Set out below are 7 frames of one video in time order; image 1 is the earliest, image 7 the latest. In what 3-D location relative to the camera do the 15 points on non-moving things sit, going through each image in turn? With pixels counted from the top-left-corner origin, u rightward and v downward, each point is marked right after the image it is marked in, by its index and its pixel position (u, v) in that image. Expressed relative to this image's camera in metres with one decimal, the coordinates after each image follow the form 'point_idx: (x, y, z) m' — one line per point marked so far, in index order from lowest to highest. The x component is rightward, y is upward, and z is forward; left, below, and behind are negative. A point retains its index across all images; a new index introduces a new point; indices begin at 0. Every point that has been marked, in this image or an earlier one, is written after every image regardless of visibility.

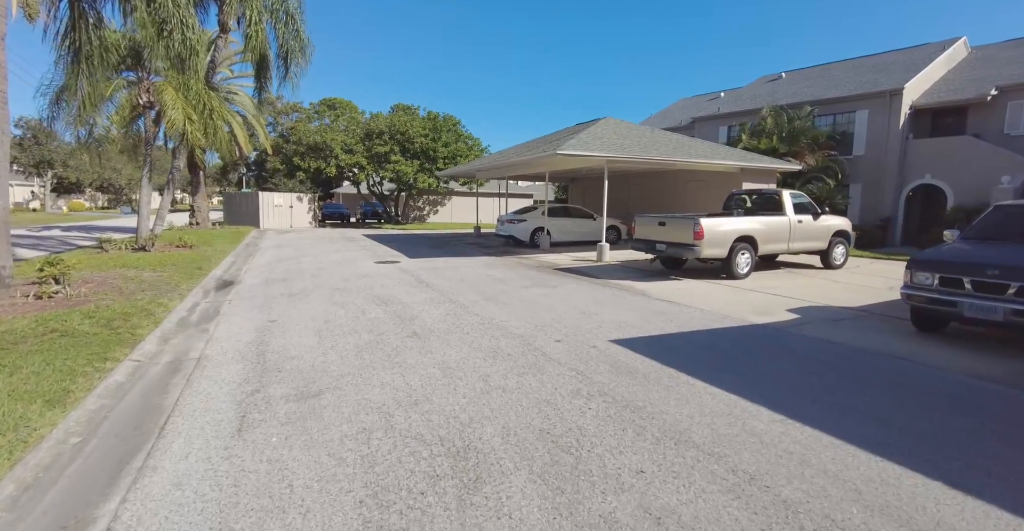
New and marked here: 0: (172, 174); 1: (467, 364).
0: (-10.3, +2.6, +14.7) m
1: (-0.4, -1.0, +4.7) m
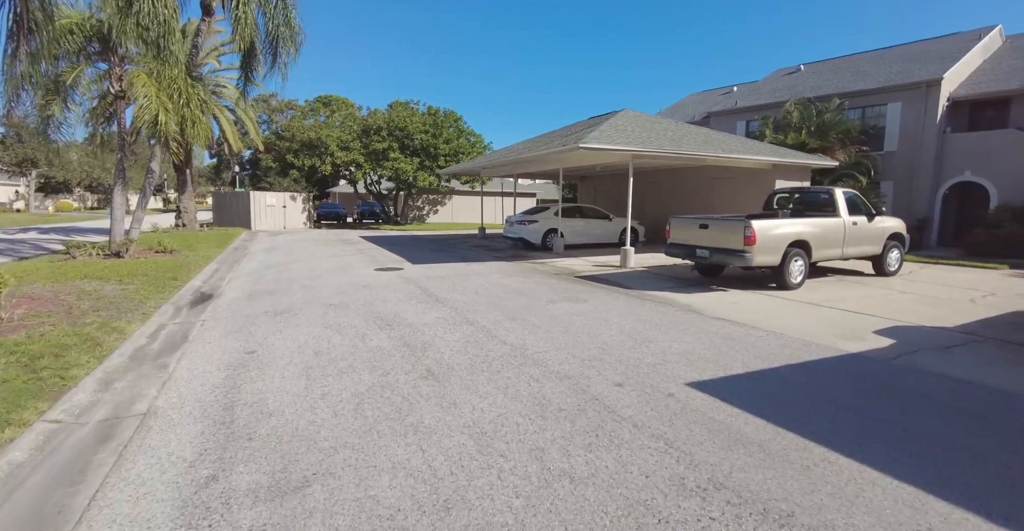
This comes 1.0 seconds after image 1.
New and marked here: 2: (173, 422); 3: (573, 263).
0: (-10.0, +2.4, +13.4) m
1: (0.0, -1.1, +3.4) m
2: (-2.5, -1.2, +3.6) m
3: (+1.6, +0.1, +12.5) m
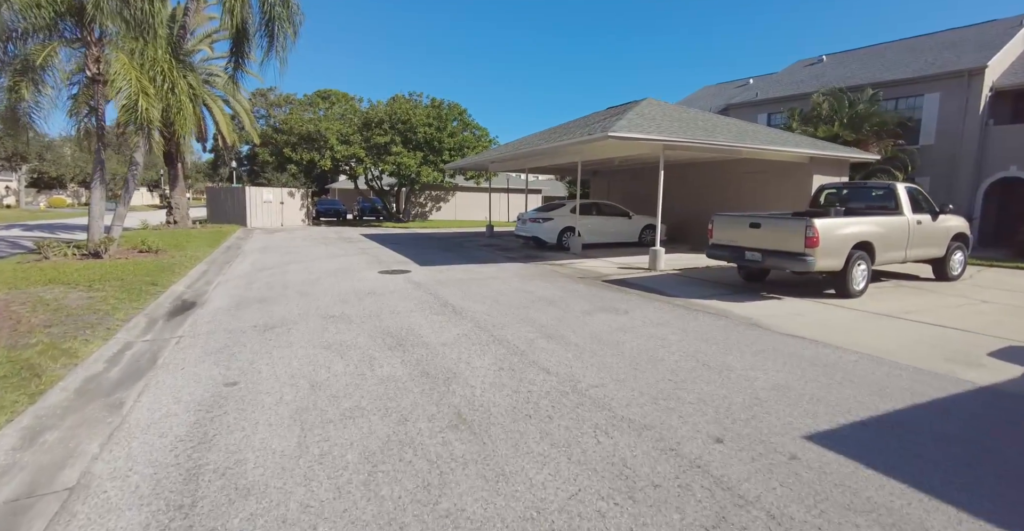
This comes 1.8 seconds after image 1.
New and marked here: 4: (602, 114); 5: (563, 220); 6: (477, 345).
0: (-9.6, +2.4, +12.3) m
1: (+0.4, -1.2, +2.3) m
2: (-2.1, -1.3, +2.6) m
3: (+2.0, 0.0, +11.4) m
4: (+2.4, +3.9, +12.6) m
5: (+1.5, +1.4, +14.5) m
6: (-0.4, -0.8, +5.1) m
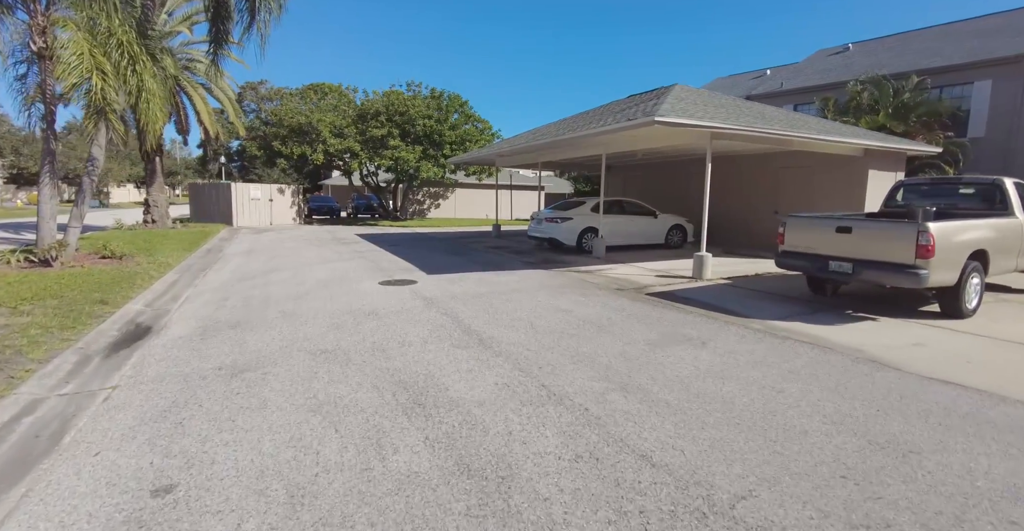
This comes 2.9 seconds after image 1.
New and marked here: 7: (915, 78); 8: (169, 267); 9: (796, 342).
0: (-9.2, +2.2, +10.7) m
1: (+0.9, -1.5, +0.8) m
2: (-1.6, -1.5, +1.1) m
3: (+2.4, -0.1, +10.0) m
4: (+2.8, +3.8, +11.1) m
5: (+1.9, +1.2, +13.0) m
6: (+0.1, -1.0, +3.6) m
7: (+12.4, +5.8, +15.0) m
8: (-7.1, 0.0, +10.1) m
9: (+3.1, -0.8, +5.4) m
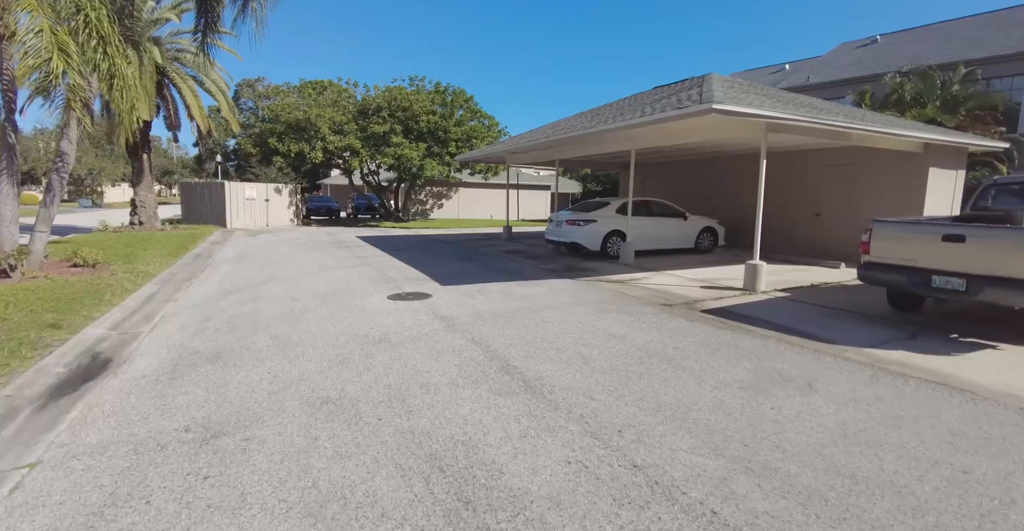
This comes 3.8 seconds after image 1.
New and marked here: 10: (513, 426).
0: (-8.8, +2.1, +9.5) m
1: (+1.4, -1.6, -0.3) m
2: (-1.1, -1.7, -0.1) m
3: (+2.9, -0.3, +8.8) m
4: (+3.2, +3.6, +9.9) m
5: (+2.4, +1.1, +11.8) m
6: (+0.6, -1.2, +2.4) m
7: (+12.8, +5.6, +13.8) m
8: (-6.7, -0.2, +8.9) m
9: (+3.6, -1.0, +4.2) m
10: (0.0, -1.1, +3.3) m
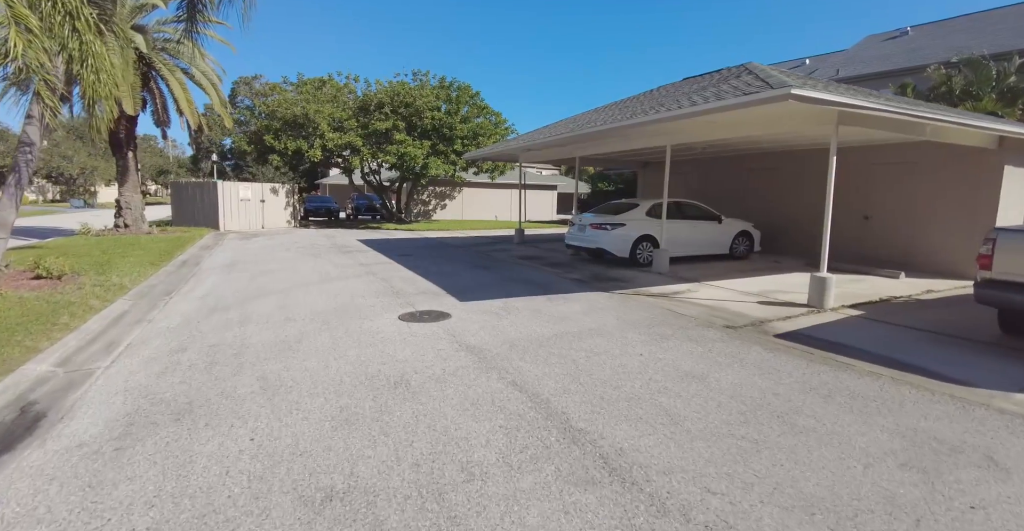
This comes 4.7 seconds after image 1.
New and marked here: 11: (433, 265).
0: (-8.3, +1.9, +8.3) m
1: (+1.8, -1.8, -1.4) m
2: (-0.7, -1.9, -1.2) m
3: (+3.3, -0.5, +7.7) m
4: (+3.6, +3.4, +8.8) m
5: (+2.8, +0.9, +10.7) m
6: (+1.0, -1.4, +1.3) m
7: (+13.2, +5.4, +12.7) m
8: (-6.2, -0.4, +7.7) m
9: (+4.0, -1.2, +3.1) m
10: (+0.5, -1.3, +2.2) m
11: (-1.7, 0.0, +10.9) m
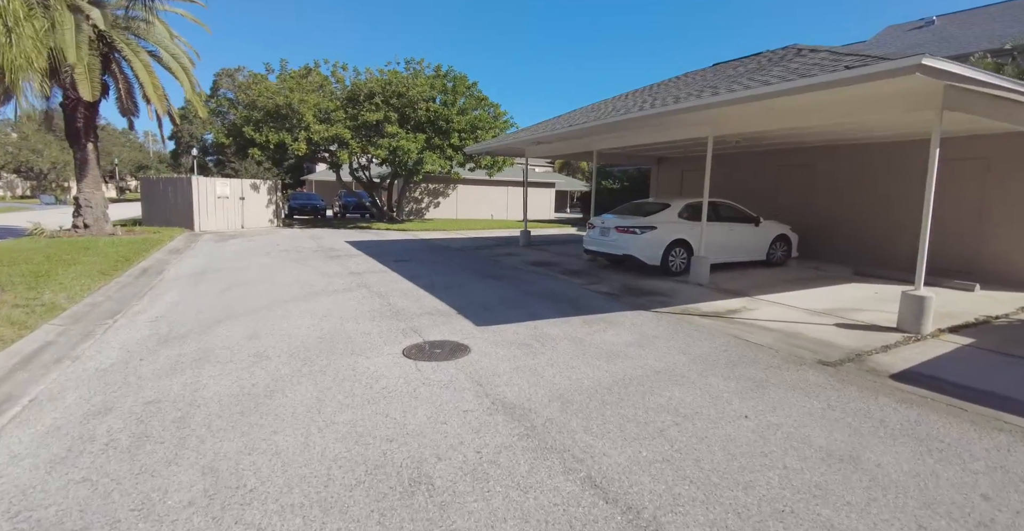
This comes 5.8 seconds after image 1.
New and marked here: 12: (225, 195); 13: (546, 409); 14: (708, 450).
0: (-8.0, +1.7, +6.7) m
1: (+2.4, -2.1, -2.8) m
2: (-0.1, -2.1, -2.6) m
3: (+3.6, -0.7, +6.4) m
4: (+4.0, +3.2, +7.5) m
5: (+3.1, +0.7, +9.4) m
6: (+1.5, -1.6, -0.1) m
7: (+13.5, +5.3, +11.6) m
8: (-5.9, -0.6, +6.2) m
9: (+4.5, -1.4, +1.8) m
10: (+0.9, -1.5, +0.8) m
11: (-1.5, -0.2, +9.4) m
12: (-11.2, +2.8, +19.1) m
13: (+0.3, -1.1, +3.6) m
14: (+1.2, -1.2, +3.1) m
